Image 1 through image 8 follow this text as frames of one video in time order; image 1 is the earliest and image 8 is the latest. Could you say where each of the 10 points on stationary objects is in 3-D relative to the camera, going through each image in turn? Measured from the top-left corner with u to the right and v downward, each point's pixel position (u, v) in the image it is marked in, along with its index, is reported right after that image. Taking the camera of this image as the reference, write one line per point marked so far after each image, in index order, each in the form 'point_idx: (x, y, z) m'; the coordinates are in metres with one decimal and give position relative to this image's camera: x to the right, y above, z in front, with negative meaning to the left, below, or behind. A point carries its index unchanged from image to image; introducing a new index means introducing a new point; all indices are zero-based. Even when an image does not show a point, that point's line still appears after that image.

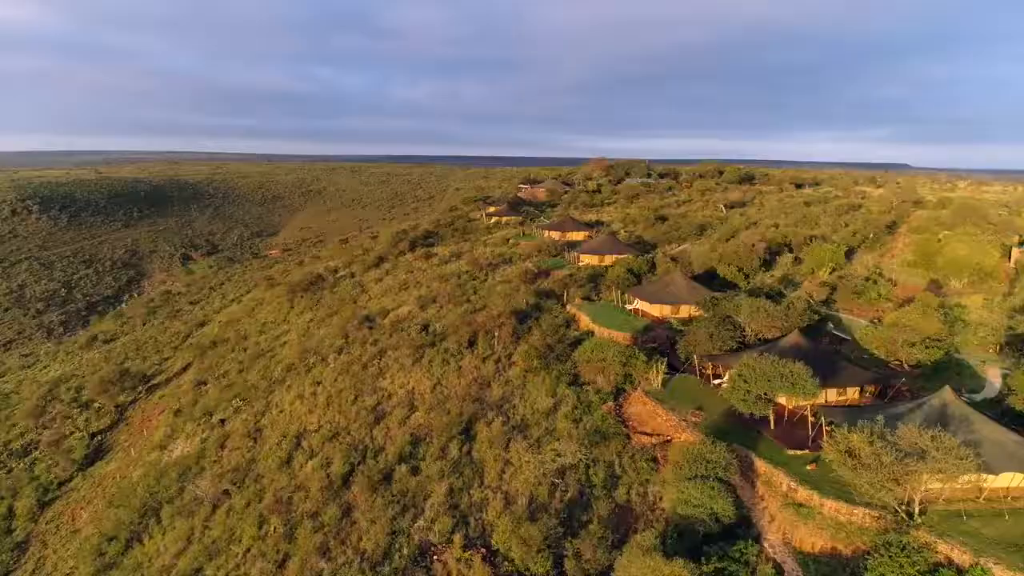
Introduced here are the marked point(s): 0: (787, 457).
0: (+6.9, -4.2, +16.5) m
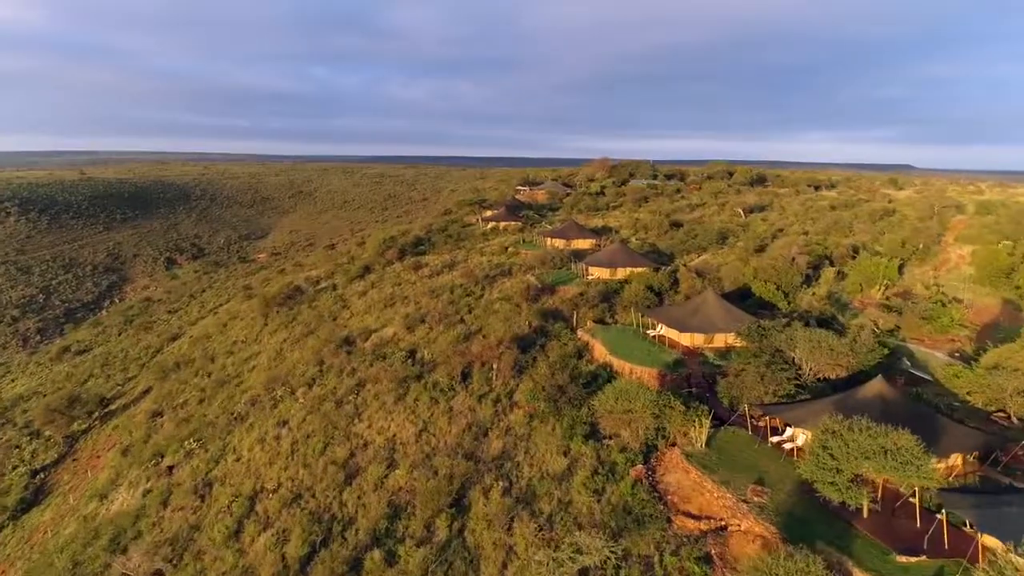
0: (+7.0, -5.1, +12.0) m
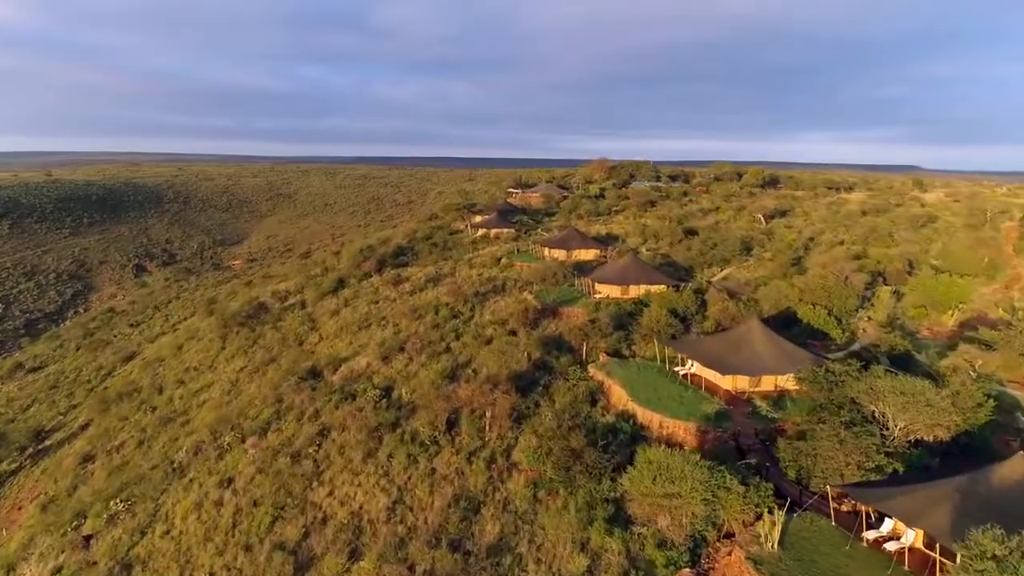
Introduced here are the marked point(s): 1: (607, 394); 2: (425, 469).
0: (+7.1, -5.9, +7.4) m
1: (+2.8, -3.1, +19.4) m
2: (-2.4, -5.0, +18.3) m
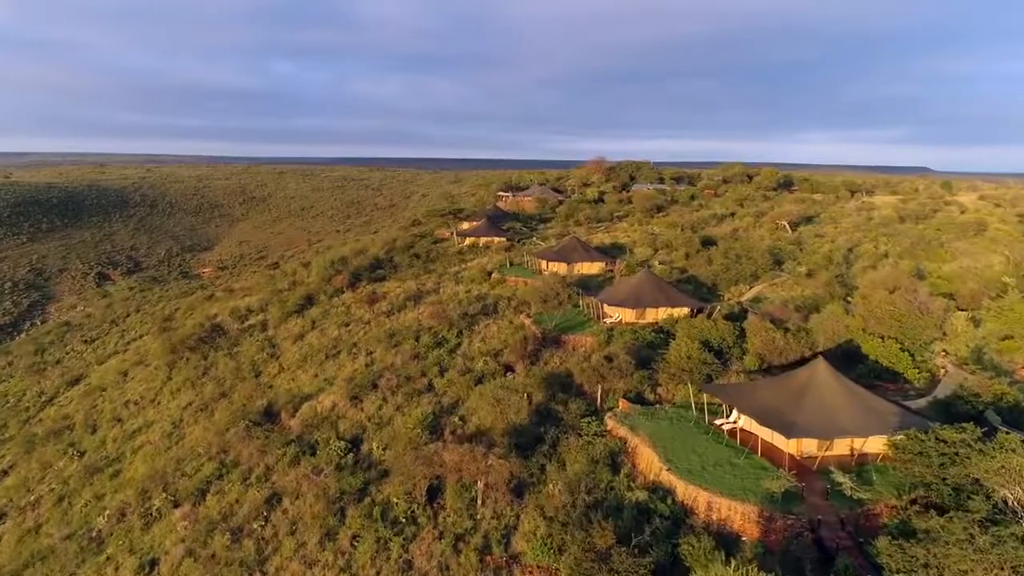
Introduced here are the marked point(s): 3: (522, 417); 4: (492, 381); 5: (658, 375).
0: (+7.4, -6.6, +3.3) m
1: (+2.8, -3.9, +15.2) m
2: (-2.4, -5.7, +13.9) m
3: (+0.3, -3.4, +17.0) m
4: (-0.6, -2.7, +19.7) m
5: (+4.0, -2.4, +18.0) m
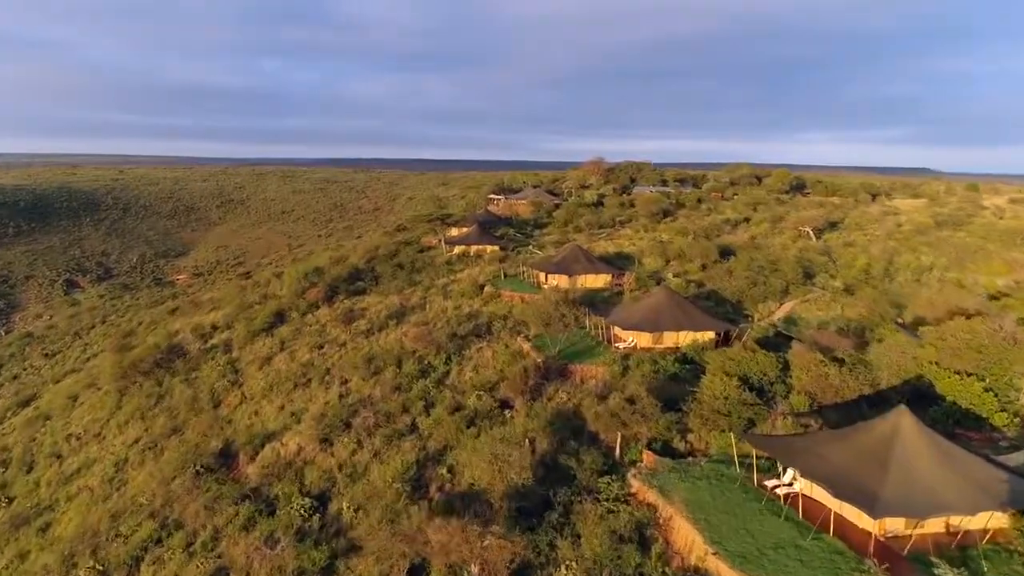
0: (+7.6, -7.1, +0.3) m
1: (+2.8, -4.4, +12.1) m
2: (-2.3, -6.3, +10.7) m
3: (+0.3, -3.9, +13.8) m
4: (-0.6, -3.3, +16.5) m
5: (+4.0, -2.9, +14.9) m
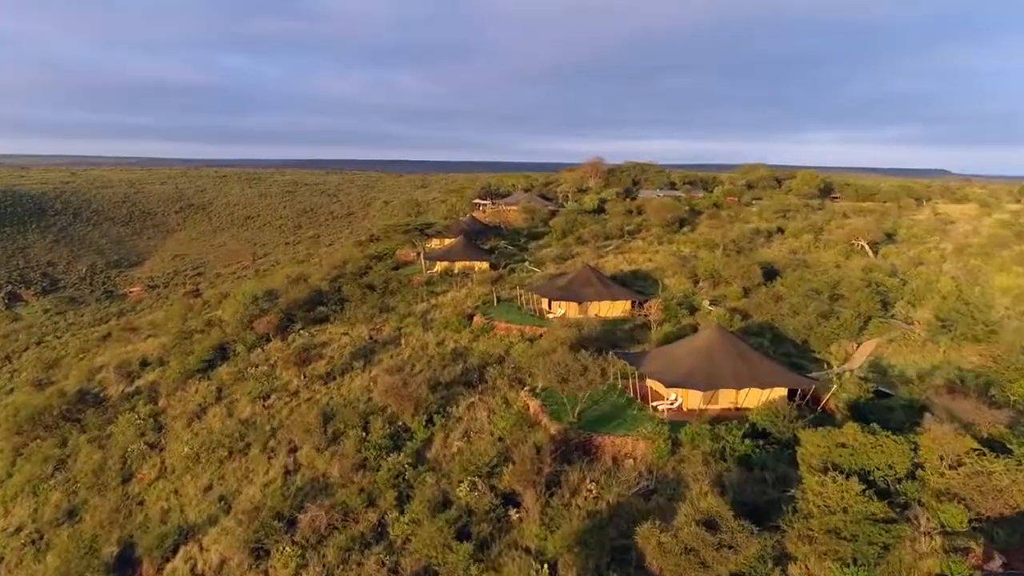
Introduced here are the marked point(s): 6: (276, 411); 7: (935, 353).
0: (+8.3, -7.9, -4.5) m
1: (+3.1, -5.3, +7.2) m
2: (-1.9, -7.3, +5.7) m
3: (+0.5, -4.9, +8.9) m
4: (-0.5, -4.2, +11.5) m
5: (+4.2, -3.8, +10.0) m
6: (-6.7, -3.4, +18.8) m
7: (+9.8, -1.4, +15.3) m
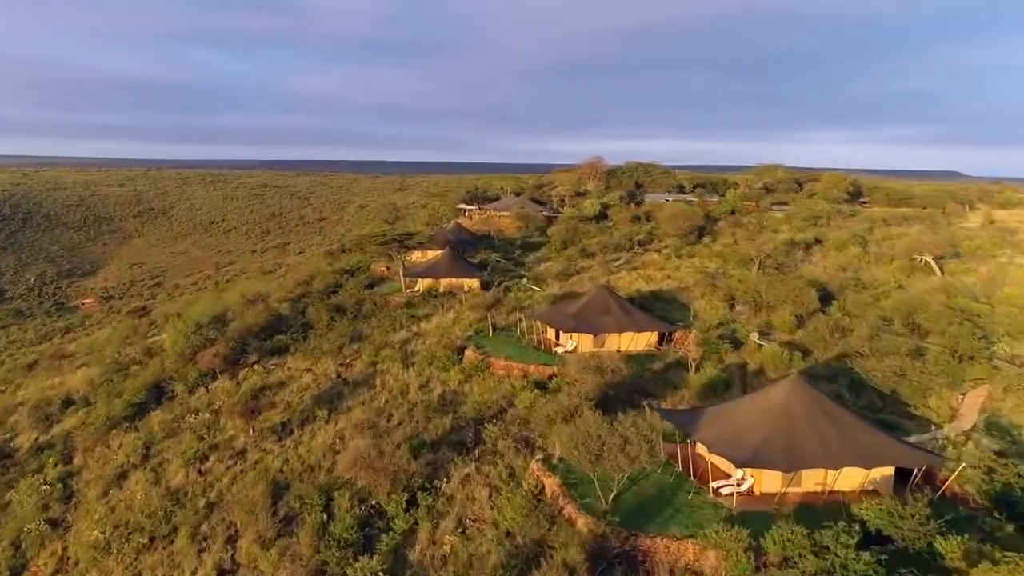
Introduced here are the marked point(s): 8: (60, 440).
0: (+9.1, -8.6, -8.1) m
1: (+3.6, -6.0, +3.5) m
2: (-1.4, -8.0, +1.8) m
3: (+0.9, -5.6, +5.0) m
4: (-0.1, -4.9, +7.6) m
5: (+4.5, -4.5, +6.3) m
6: (-6.6, -4.1, +14.7) m
7: (+10.0, -2.1, +11.7) m
8: (-12.6, -4.2, +18.4) m
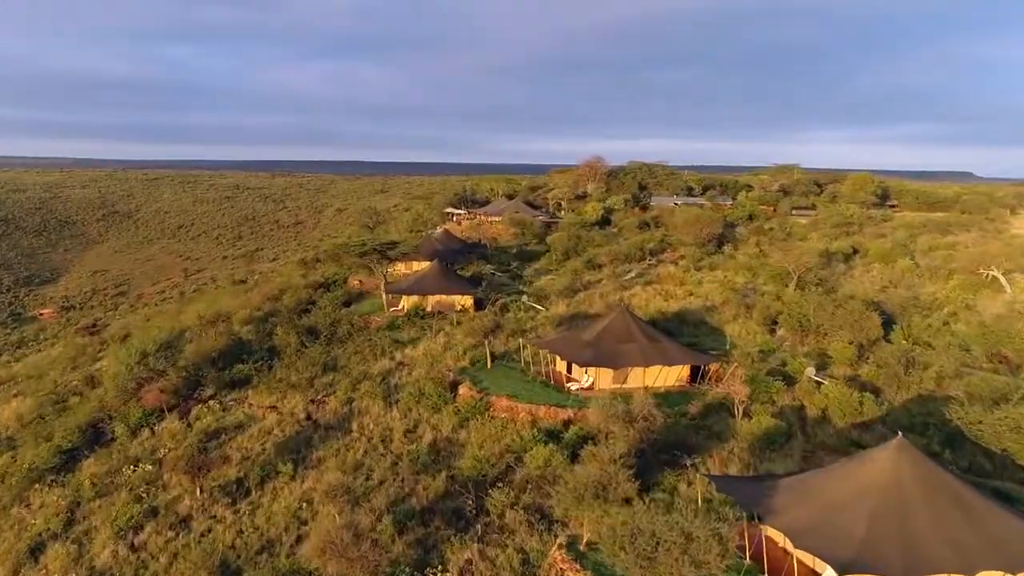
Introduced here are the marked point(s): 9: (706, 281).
0: (+9.9, -9.0, -10.6) m
1: (+4.0, -6.5, +0.8) m
2: (-0.9, -8.5, -1.1) m
3: (+1.3, -6.1, +2.3) m
4: (+0.2, -5.5, +4.8) m
5: (+4.9, -5.0, +3.6) m
6: (-6.4, -4.7, +11.7) m
7: (+10.2, -2.6, +9.2) m
8: (-12.5, -4.8, +15.3) m
9: (+5.6, +0.1, +18.8) m
